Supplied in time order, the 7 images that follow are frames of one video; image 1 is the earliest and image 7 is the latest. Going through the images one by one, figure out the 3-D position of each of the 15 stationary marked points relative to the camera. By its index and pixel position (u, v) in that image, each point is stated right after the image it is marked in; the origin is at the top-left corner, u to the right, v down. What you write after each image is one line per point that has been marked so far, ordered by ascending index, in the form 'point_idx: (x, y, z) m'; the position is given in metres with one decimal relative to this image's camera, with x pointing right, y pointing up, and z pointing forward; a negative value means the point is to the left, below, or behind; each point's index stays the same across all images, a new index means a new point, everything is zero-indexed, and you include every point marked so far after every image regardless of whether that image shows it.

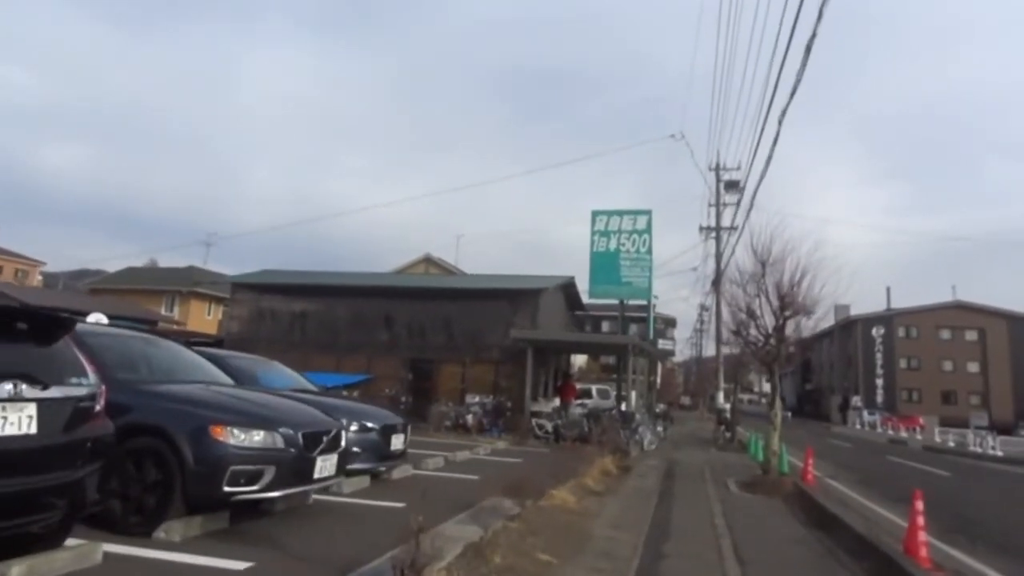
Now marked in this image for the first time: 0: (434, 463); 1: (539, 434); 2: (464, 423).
0: (-1.4, -3.2, +11.6) m
1: (+0.8, -4.1, +18.1) m
2: (-1.4, -3.9, +18.4) m
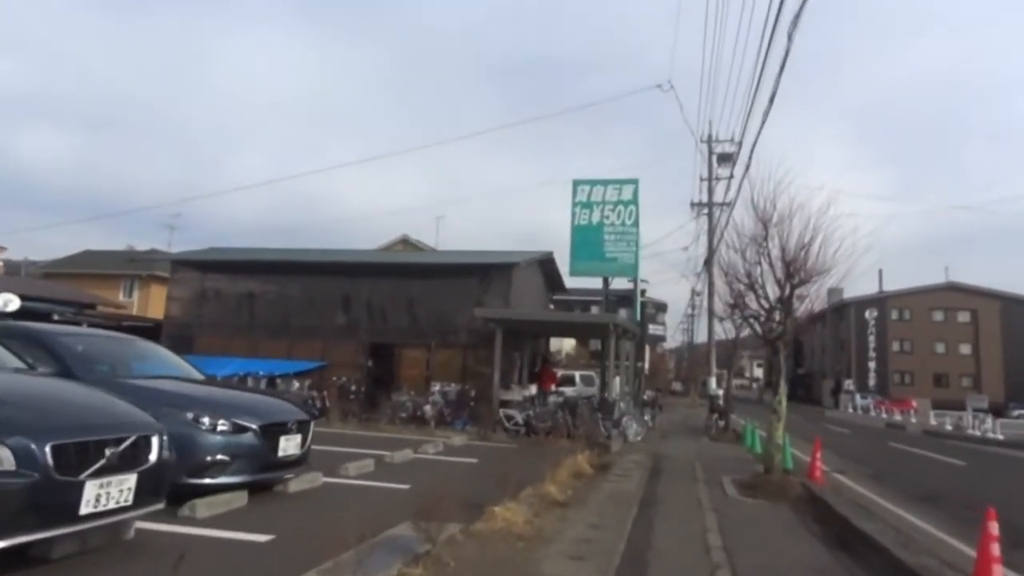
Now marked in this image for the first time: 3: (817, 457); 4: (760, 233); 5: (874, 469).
0: (-2.2, -2.6, +9.3) m
1: (-0.1, -3.4, +15.8) m
2: (-2.3, -3.2, +16.1) m
3: (+5.9, -3.3, +12.6) m
4: (+4.8, +1.1, +12.3) m
5: (+8.5, -4.3, +15.1) m
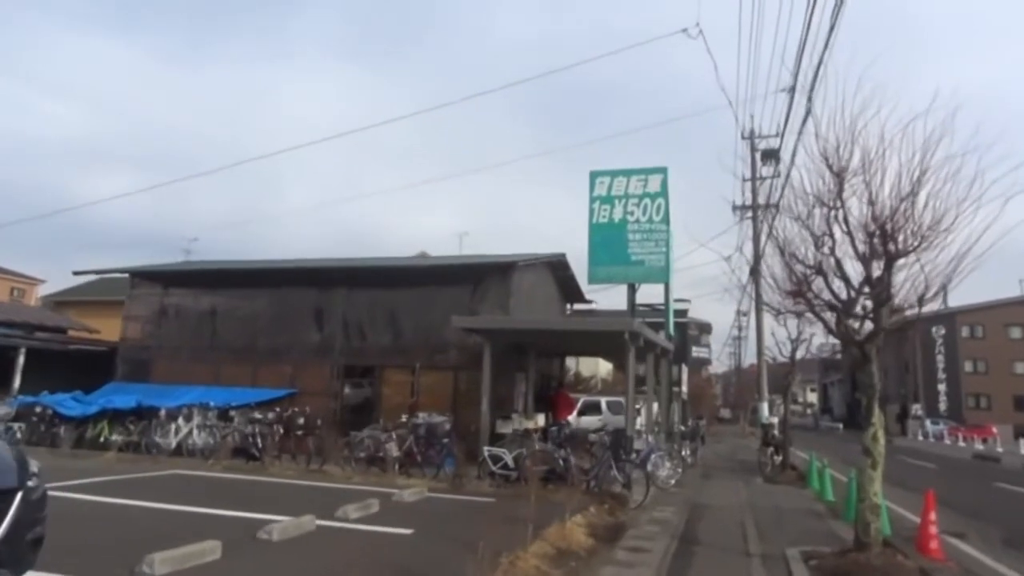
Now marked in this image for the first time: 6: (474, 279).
0: (-2.9, -2.4, +5.7) m
1: (-0.3, -3.4, +12.0) m
2: (-2.5, -3.3, +12.5) m
3: (+5.5, -3.0, +8.4) m
4: (+4.2, +1.3, +8.4) m
5: (+8.2, -4.0, +10.7) m
6: (-1.0, +0.2, +17.4) m
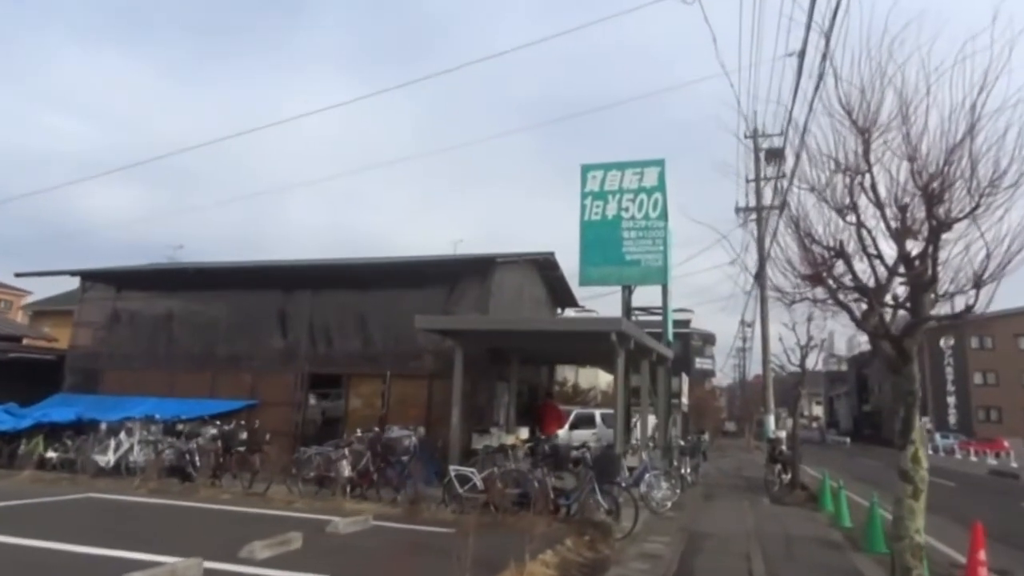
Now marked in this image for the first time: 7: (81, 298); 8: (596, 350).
0: (-3.4, -2.2, +4.1) m
1: (-0.9, -3.3, +10.4) m
2: (-3.0, -3.2, +10.8) m
3: (+4.9, -2.9, +6.8) m
4: (+3.6, +1.5, +6.9) m
5: (+7.7, -3.9, +9.0) m
6: (-1.5, +0.2, +15.9) m
7: (-12.6, -0.3, +18.9) m
8: (+1.9, -1.4, +14.5) m
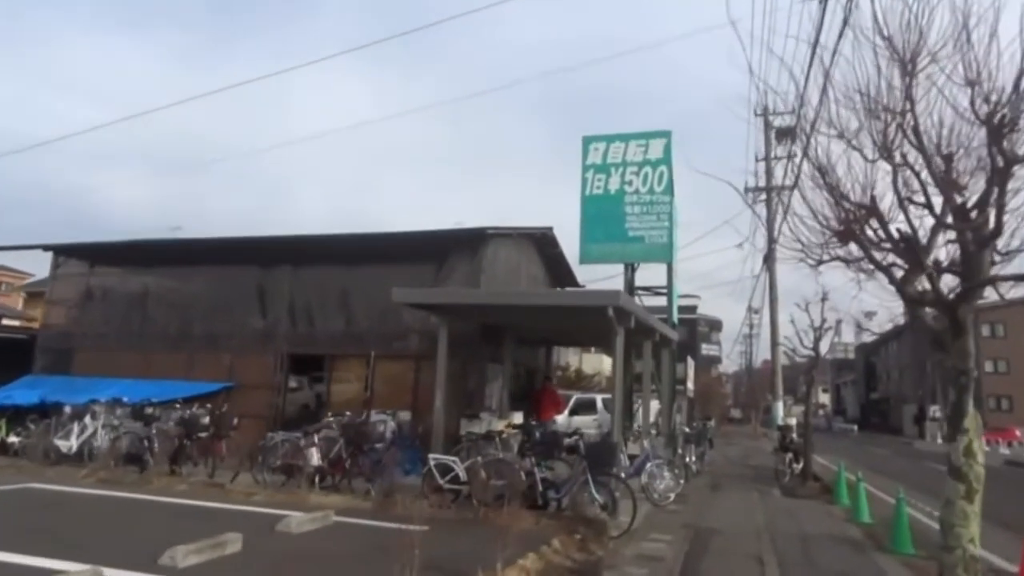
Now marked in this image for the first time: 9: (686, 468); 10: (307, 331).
0: (-3.7, -1.8, +3.1) m
1: (-1.1, -2.9, +9.3) m
2: (-3.2, -2.7, +9.8) m
3: (+4.7, -2.5, +5.7) m
4: (+3.4, +1.8, +5.7) m
5: (+7.5, -3.5, +8.0) m
6: (-1.6, +0.8, +14.8) m
7: (-12.8, +0.4, +17.9) m
8: (+1.7, -0.9, +13.4) m
9: (+4.3, -4.5, +16.0) m
10: (-4.9, -1.0, +15.3) m
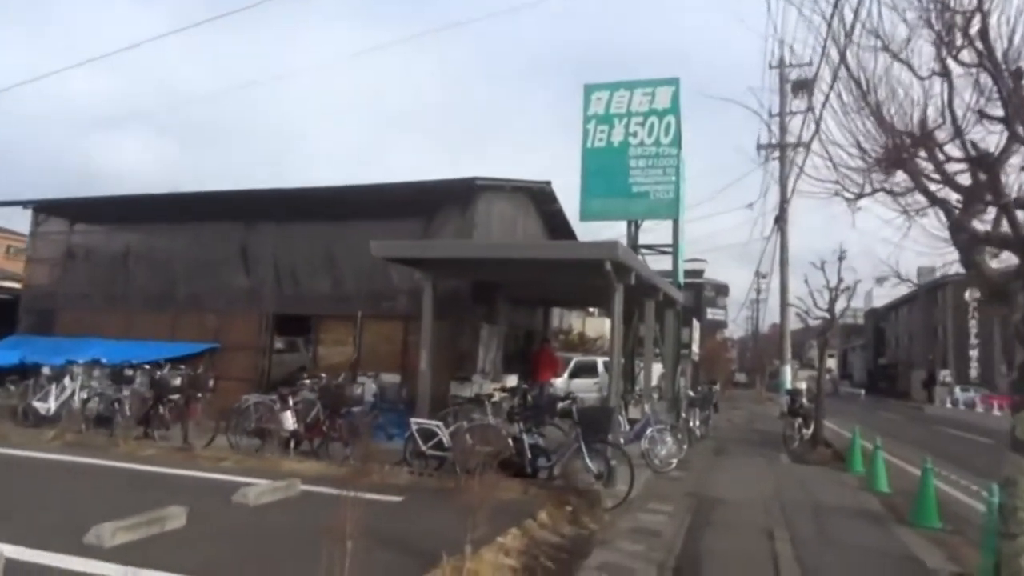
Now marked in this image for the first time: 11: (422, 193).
0: (-3.9, -1.5, +2.4) m
1: (-1.2, -2.2, +8.7) m
2: (-3.4, -2.0, +9.2) m
3: (+4.5, -2.0, +4.9) m
4: (+3.2, +2.3, +4.7) m
5: (+7.3, -2.9, +7.2) m
6: (-1.7, +1.7, +13.9) m
7: (-12.8, +1.5, +17.2) m
8: (+1.6, 0.0, +12.6) m
9: (+4.2, -3.4, +15.3) m
10: (-5.0, 0.0, +14.6) m
11: (-1.9, +2.0, +13.7) m
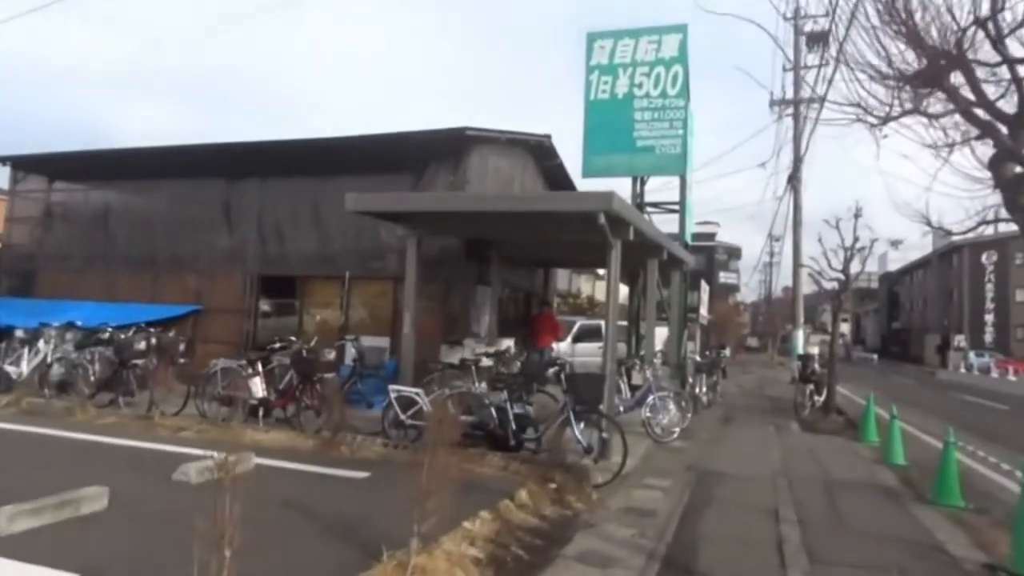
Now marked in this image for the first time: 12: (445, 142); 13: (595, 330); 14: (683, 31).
0: (-4.2, -1.3, +1.8) m
1: (-1.4, -1.7, +8.0) m
2: (-3.6, -1.5, +8.5) m
3: (+4.2, -1.7, +4.2) m
4: (+3.0, +2.6, +3.7) m
5: (+7.1, -2.5, +6.5) m
6: (-1.8, +2.5, +13.1) m
7: (-12.9, +2.5, +16.5) m
8: (+1.5, +0.8, +11.8) m
9: (+4.2, -2.5, +14.6) m
10: (-5.1, +0.8, +13.8) m
11: (-2.0, +2.9, +12.8) m
12: (-1.3, +2.9, +12.7) m
13: (+2.5, -1.3, +19.7) m
14: (+4.3, +6.4, +16.0) m
